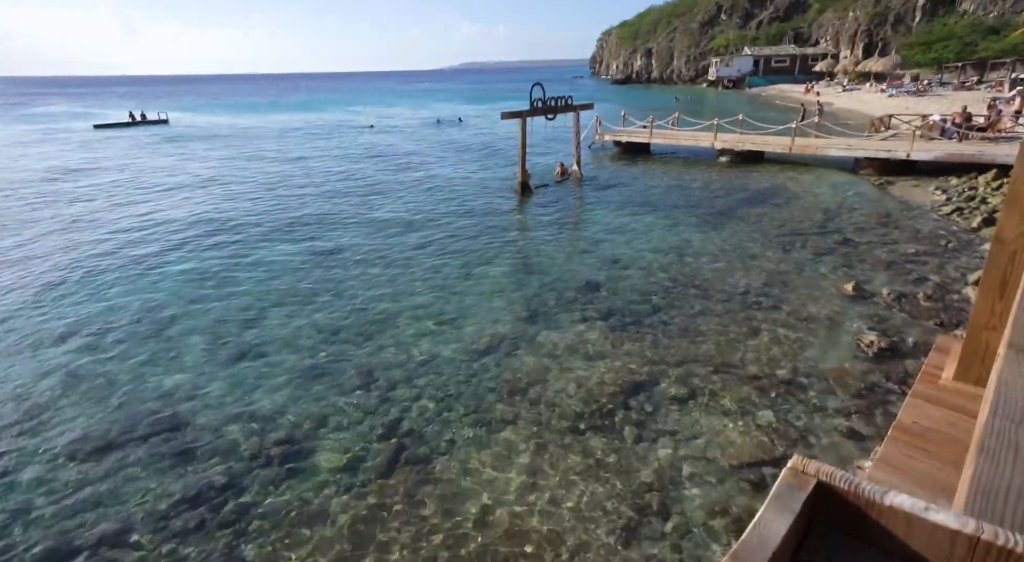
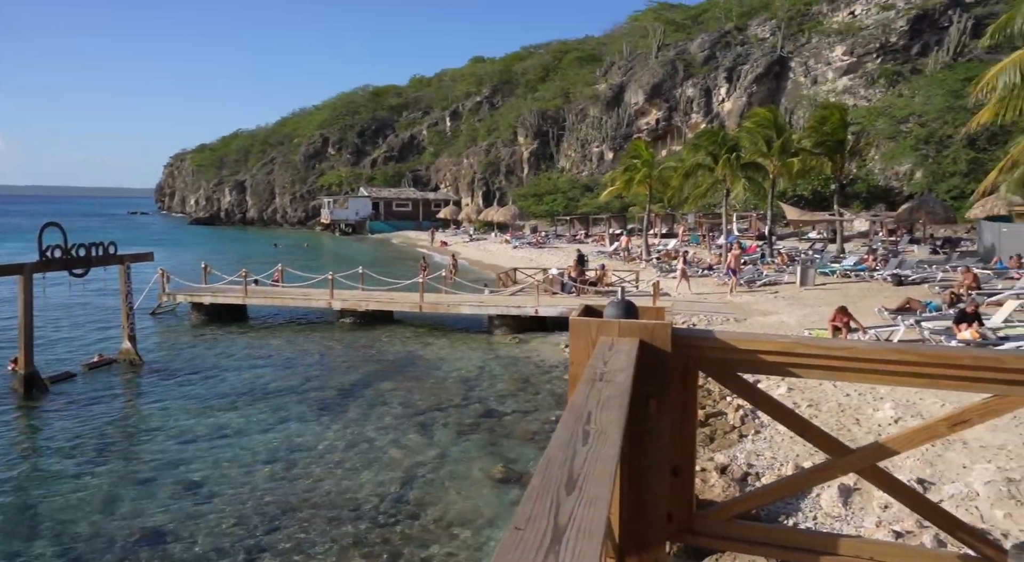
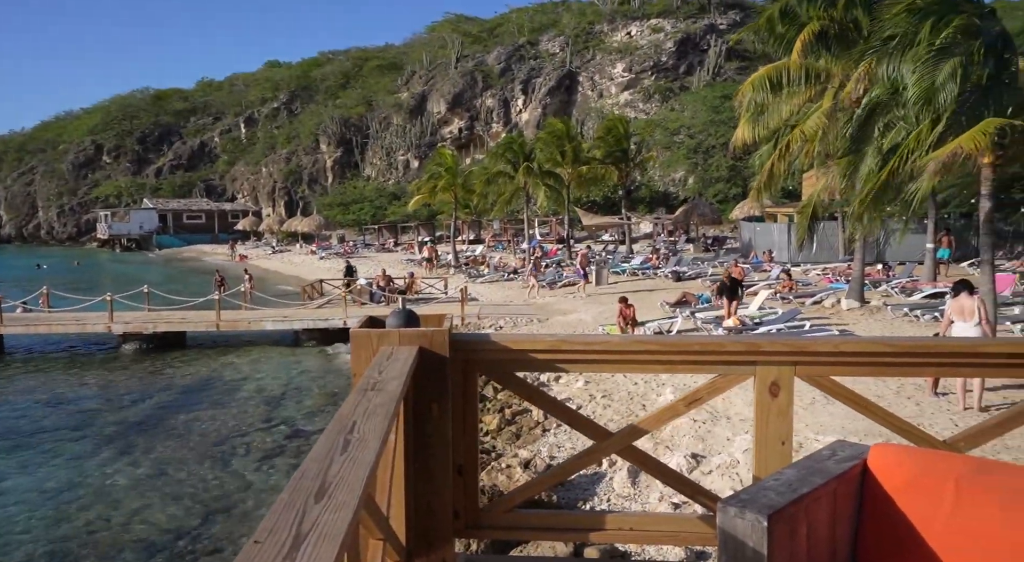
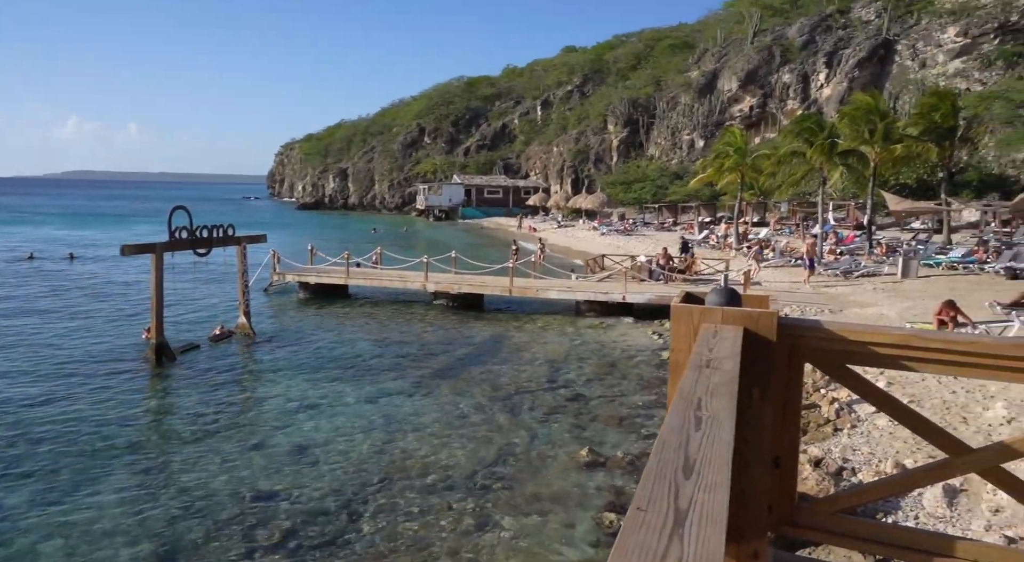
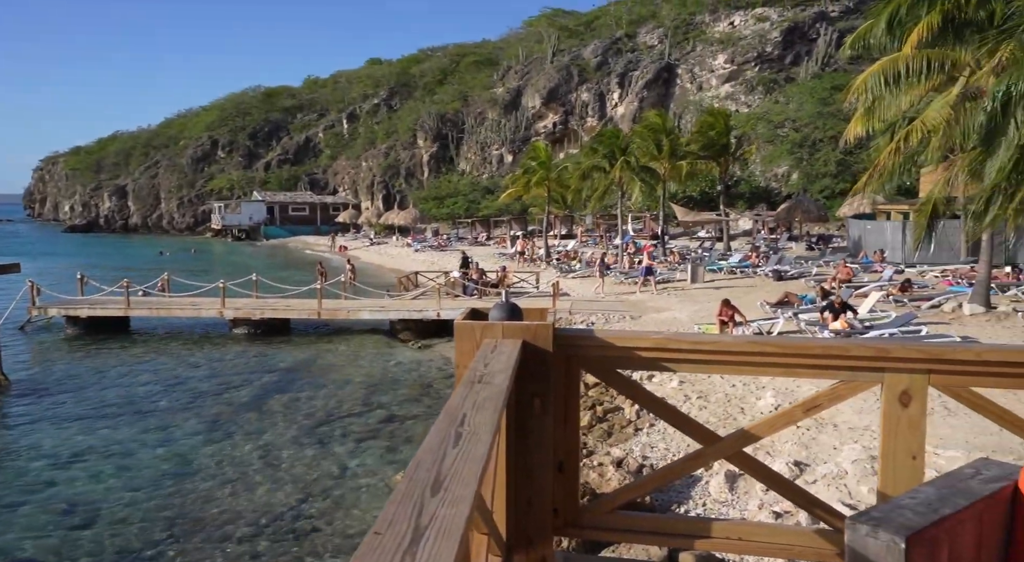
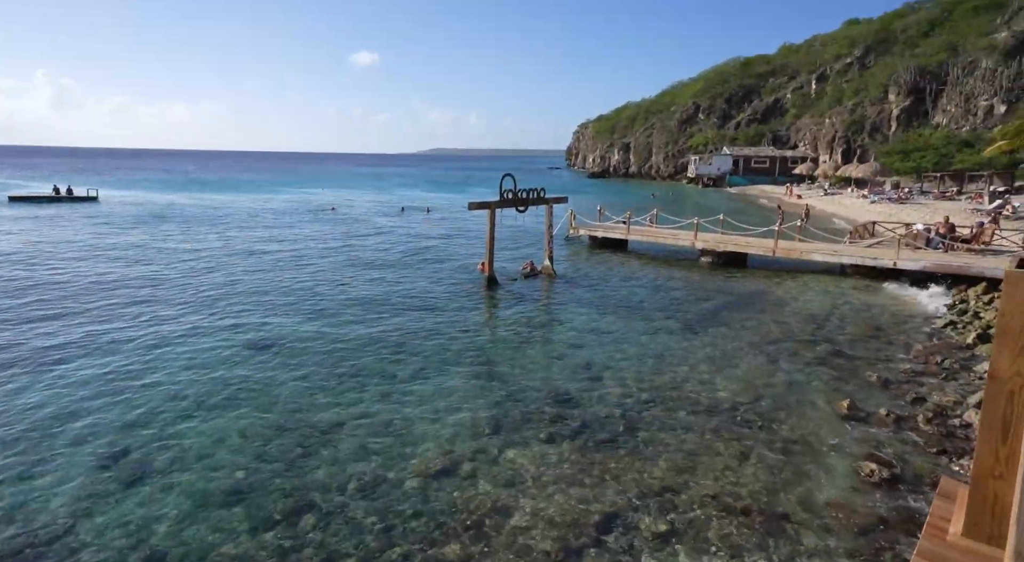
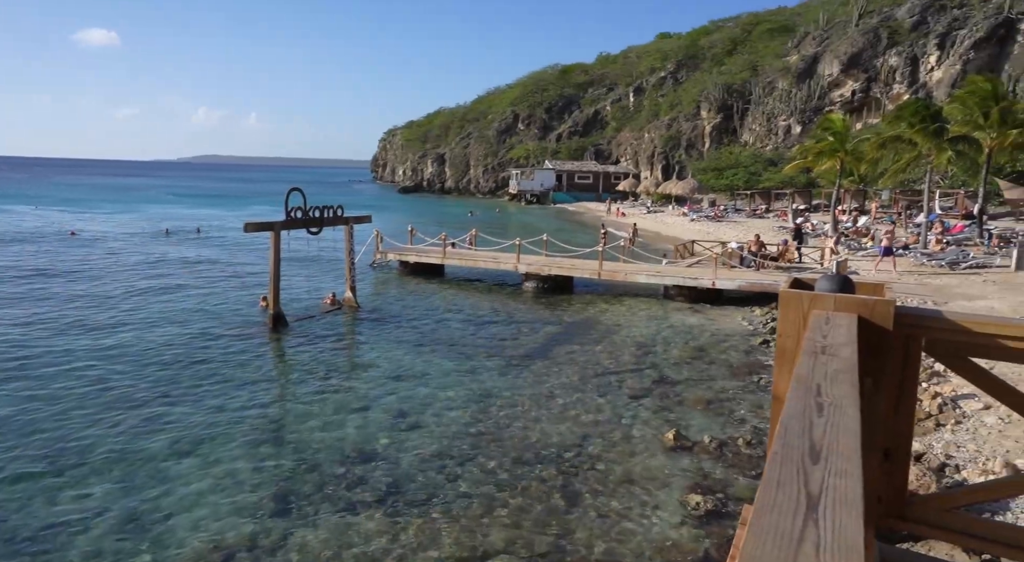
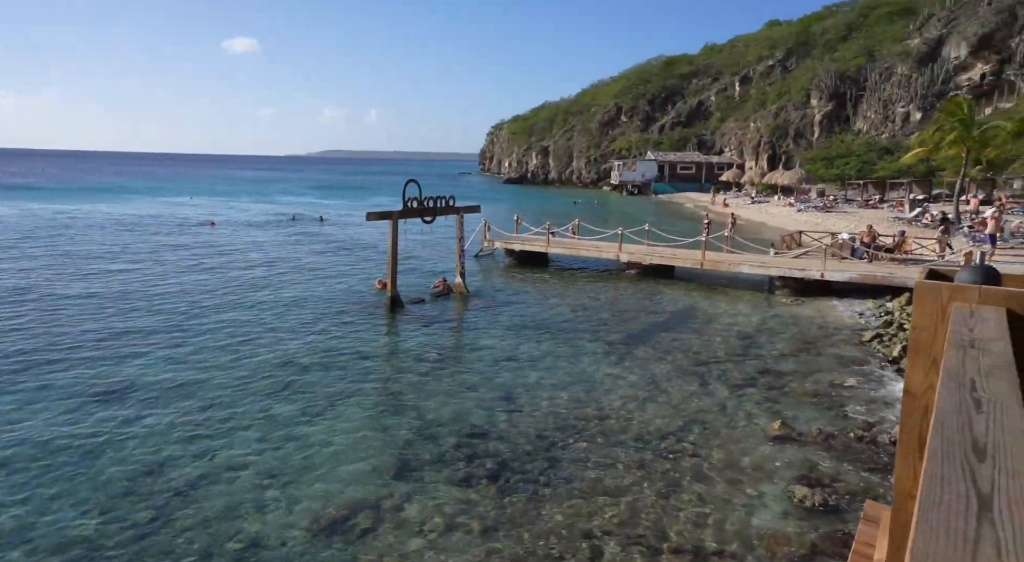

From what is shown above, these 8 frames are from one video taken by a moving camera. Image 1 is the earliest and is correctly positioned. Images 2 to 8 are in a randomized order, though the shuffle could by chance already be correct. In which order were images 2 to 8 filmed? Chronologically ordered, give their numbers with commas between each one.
6, 8, 7, 4, 2, 5, 3
